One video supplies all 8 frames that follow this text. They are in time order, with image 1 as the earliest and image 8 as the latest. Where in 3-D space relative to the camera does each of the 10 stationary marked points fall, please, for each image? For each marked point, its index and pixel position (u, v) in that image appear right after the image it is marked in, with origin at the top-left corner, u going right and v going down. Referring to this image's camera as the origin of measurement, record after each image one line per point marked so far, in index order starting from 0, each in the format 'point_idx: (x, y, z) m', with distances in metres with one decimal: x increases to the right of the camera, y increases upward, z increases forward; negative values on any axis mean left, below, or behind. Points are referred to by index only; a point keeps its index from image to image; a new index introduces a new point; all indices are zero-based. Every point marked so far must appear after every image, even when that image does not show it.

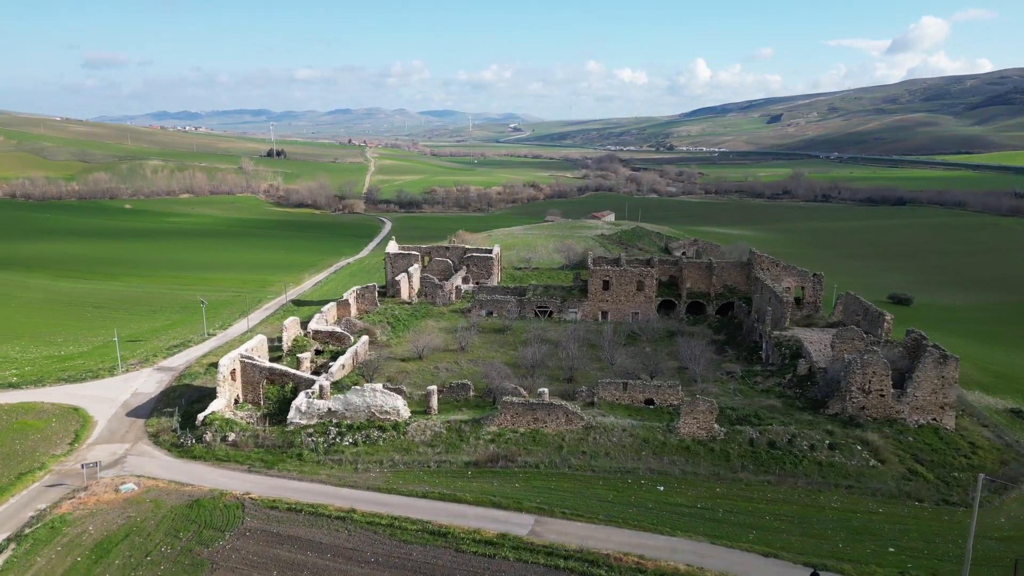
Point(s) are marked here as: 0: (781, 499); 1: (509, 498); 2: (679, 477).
0: (+6.4, -5.1, +17.4) m
1: (-0.2, -5.0, +17.4) m
2: (+4.2, -4.8, +18.5) m
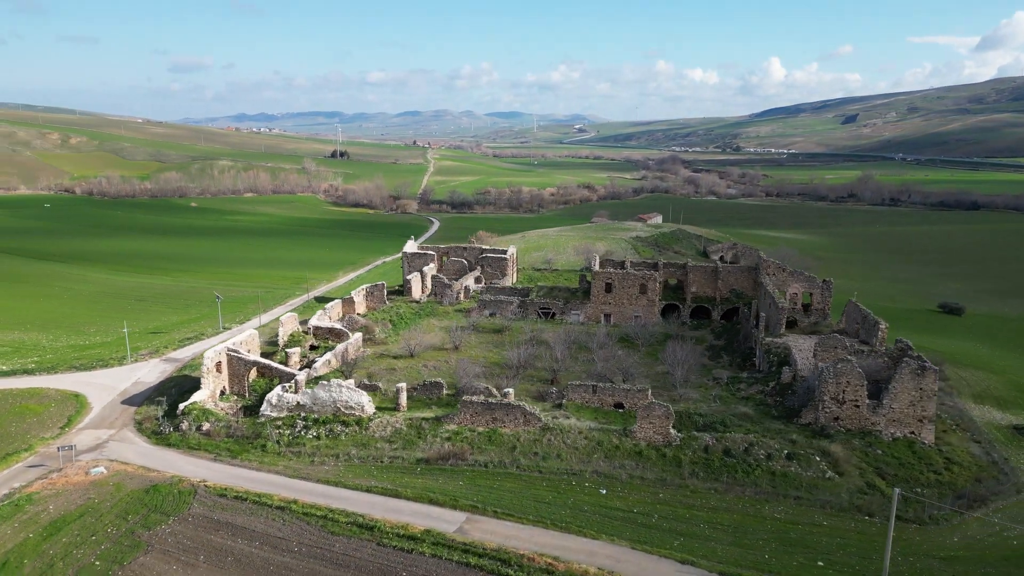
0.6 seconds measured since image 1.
0: (+4.9, -5.2, +17.1) m
1: (-1.7, -5.0, +17.6) m
2: (+2.8, -4.9, +18.4) m
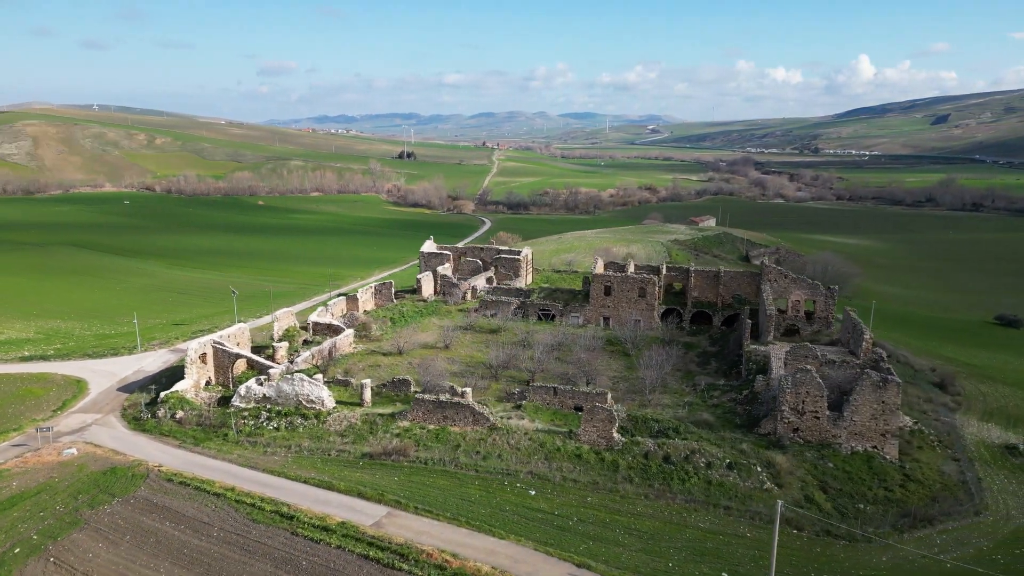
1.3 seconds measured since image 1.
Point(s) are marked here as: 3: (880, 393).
0: (+3.1, -5.3, +16.9) m
1: (-3.4, -5.0, +18.0) m
2: (+1.1, -5.0, +18.4) m
3: (+10.1, -2.9, +19.9) m
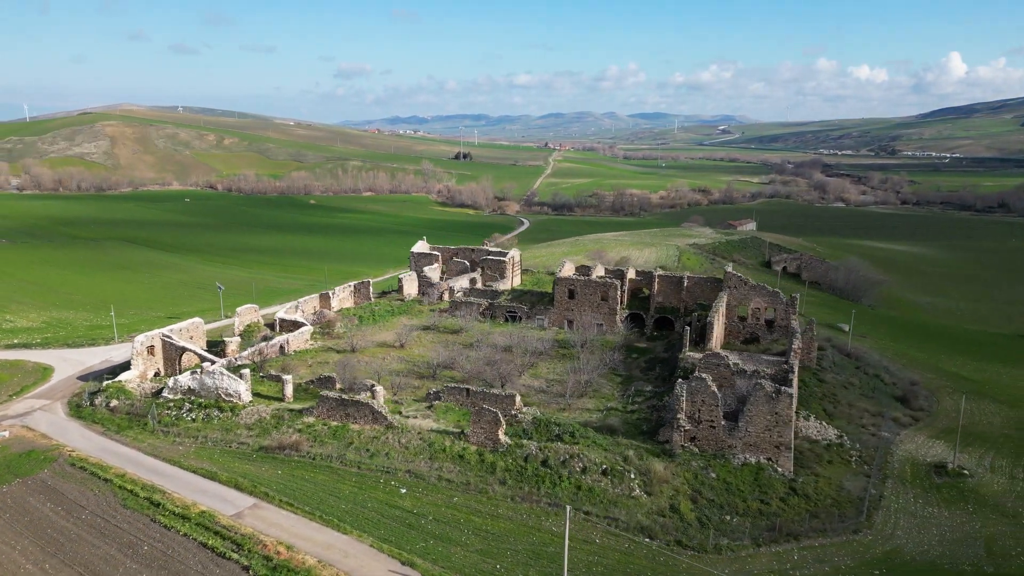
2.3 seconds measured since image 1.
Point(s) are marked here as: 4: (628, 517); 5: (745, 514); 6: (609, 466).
0: (-0.3, -5.4, +17.0) m
1: (-6.7, -5.0, +18.6) m
2: (-2.1, -5.0, +18.6) m
3: (+7.0, -3.1, +19.4) m
4: (+2.8, -5.4, +17.1) m
5: (+5.6, -5.5, +17.5) m
6: (+2.5, -4.6, +18.7) m
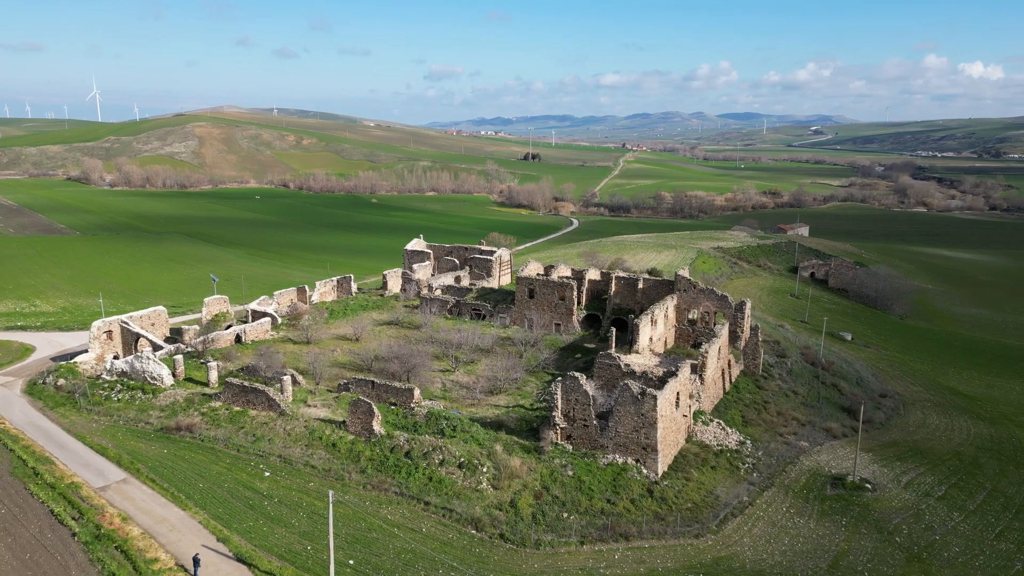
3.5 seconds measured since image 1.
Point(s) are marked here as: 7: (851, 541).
0: (-4.2, -5.3, +17.7) m
1: (-10.4, -4.7, +19.9) m
2: (-5.8, -4.8, +19.5) m
3: (+3.4, -3.1, +19.3) m
4: (-1.1, -5.3, +17.4) m
5: (+1.8, -5.4, +17.5) m
6: (-1.2, -4.5, +19.0) m
7: (+8.4, -6.3, +18.0) m
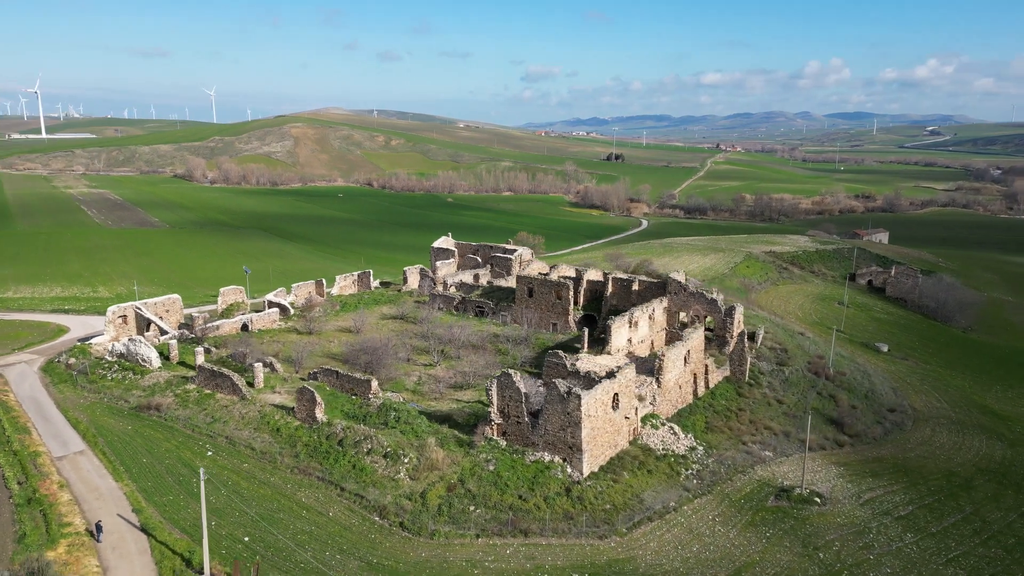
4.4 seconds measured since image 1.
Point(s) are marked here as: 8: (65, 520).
0: (-6.3, -5.0, +18.6) m
1: (-12.2, -4.3, +21.5) m
2: (-7.7, -4.6, +20.5) m
3: (+1.4, -3.1, +19.3) m
4: (-3.4, -5.2, +18.0) m
5: (-0.5, -5.4, +17.7) m
6: (-3.2, -4.4, +19.6) m
7: (+6.1, -6.4, +17.4) m
8: (-9.9, -5.1, +16.0) m
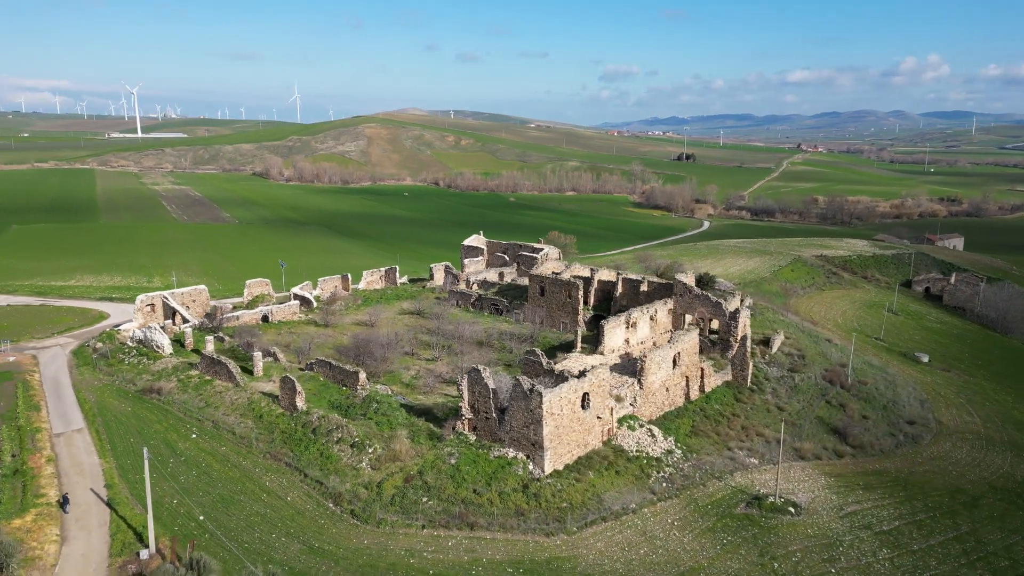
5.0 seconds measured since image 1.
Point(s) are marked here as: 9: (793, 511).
0: (-7.4, -4.8, +19.4) m
1: (-13.0, -3.9, +22.9) m
2: (-8.6, -4.3, +21.5) m
3: (+0.4, -3.0, +19.4) m
4: (-4.5, -5.0, +18.5) m
5: (-1.6, -5.3, +18.0) m
6: (-4.2, -4.2, +20.1) m
7: (+4.8, -6.4, +17.0) m
8: (-11.2, -4.8, +17.2) m
9: (+7.8, -6.2, +20.0) m
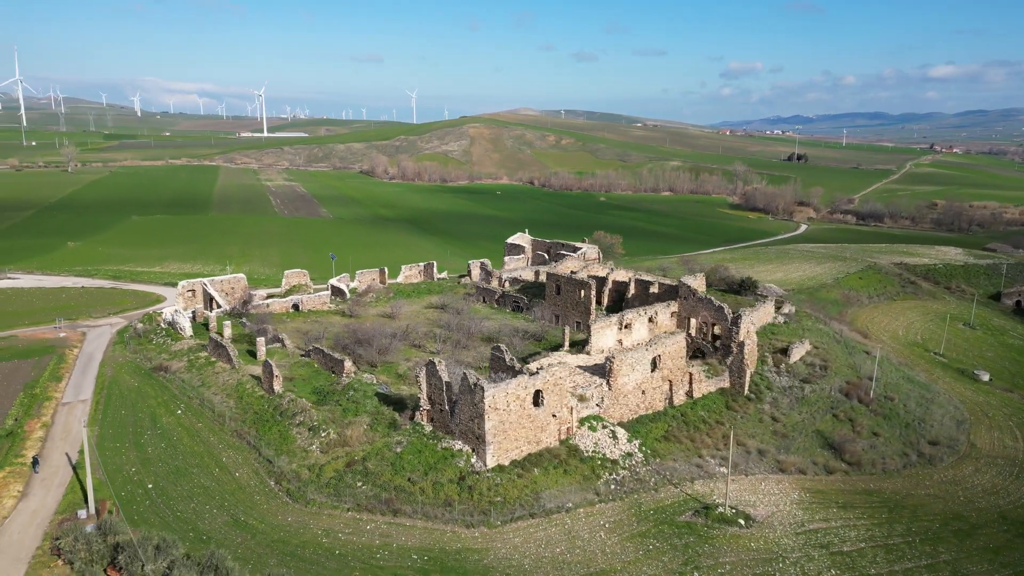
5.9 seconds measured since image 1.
0: (-8.9, -4.4, +20.8) m
1: (-13.9, -3.4, +25.0) m
2: (-9.8, -3.9, +23.0) m
3: (-1.1, -2.9, +19.7) m
4: (-6.1, -4.7, +19.5) m
5: (-3.4, -5.1, +18.6) m
6: (-5.6, -4.0, +21.0) m
7: (+2.9, -6.4, +16.7) m
8: (-12.9, -4.3, +19.1) m
9: (+6.2, -6.3, +19.3) m
